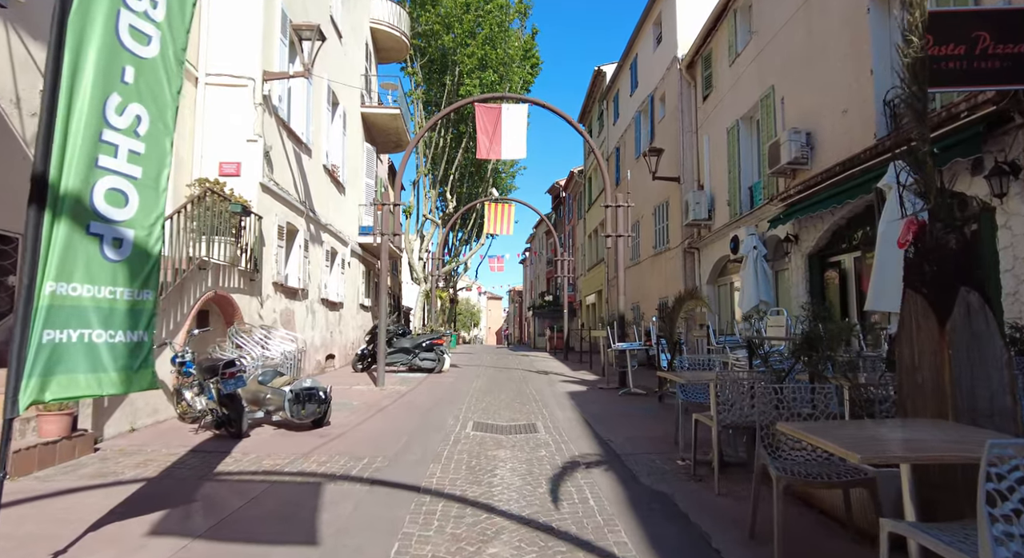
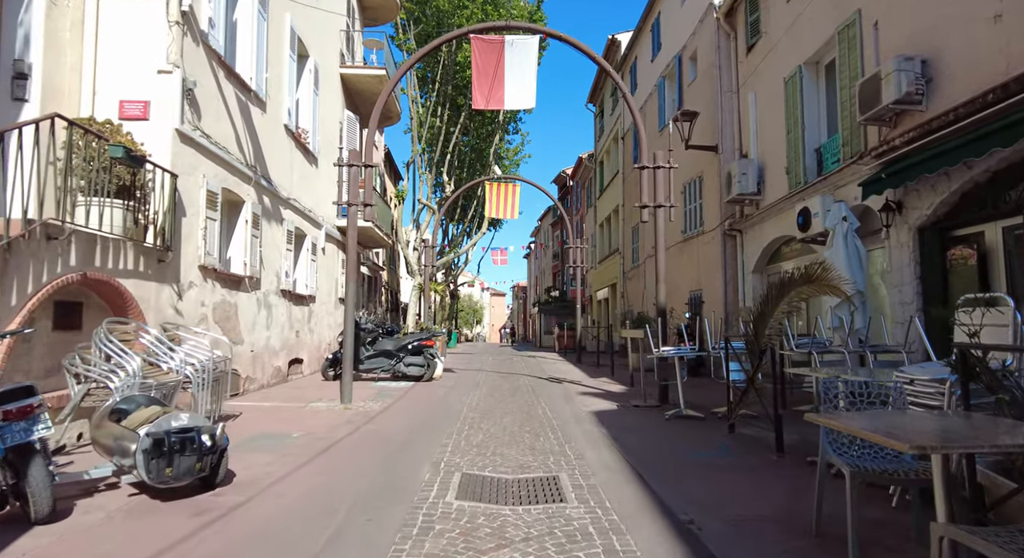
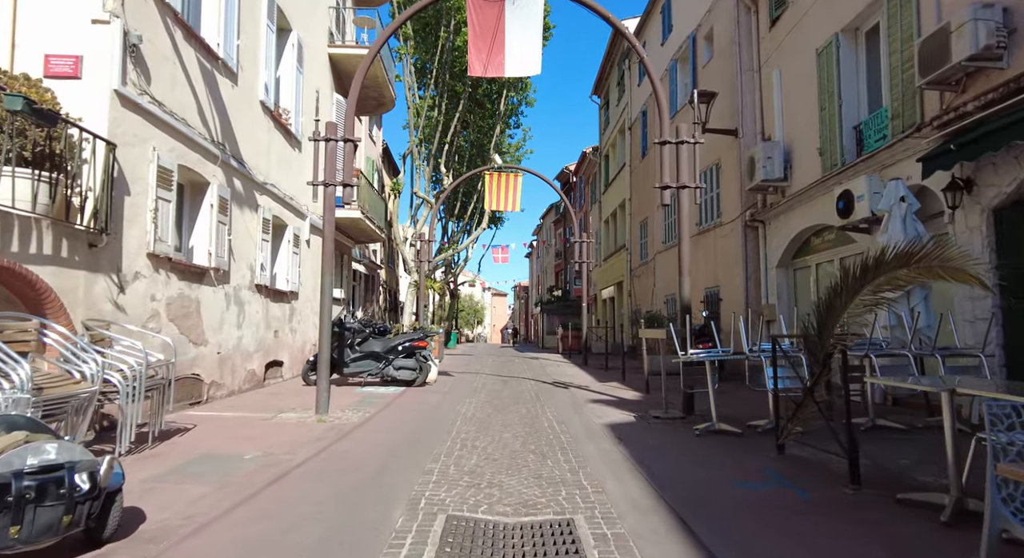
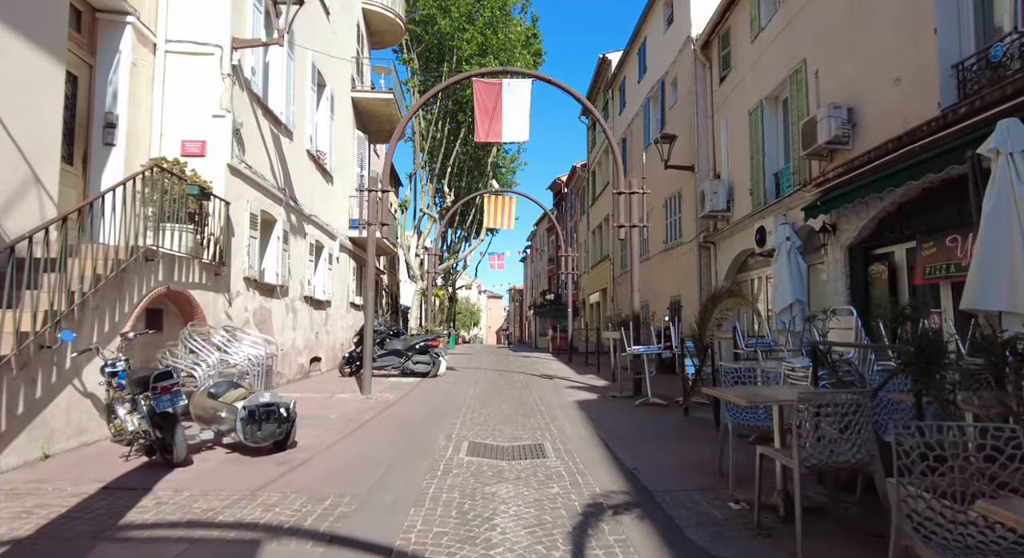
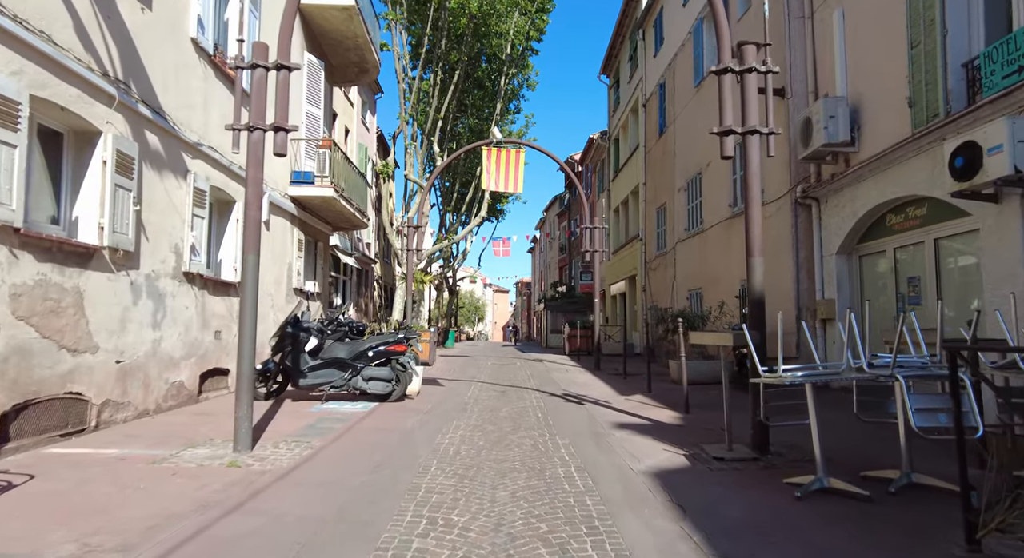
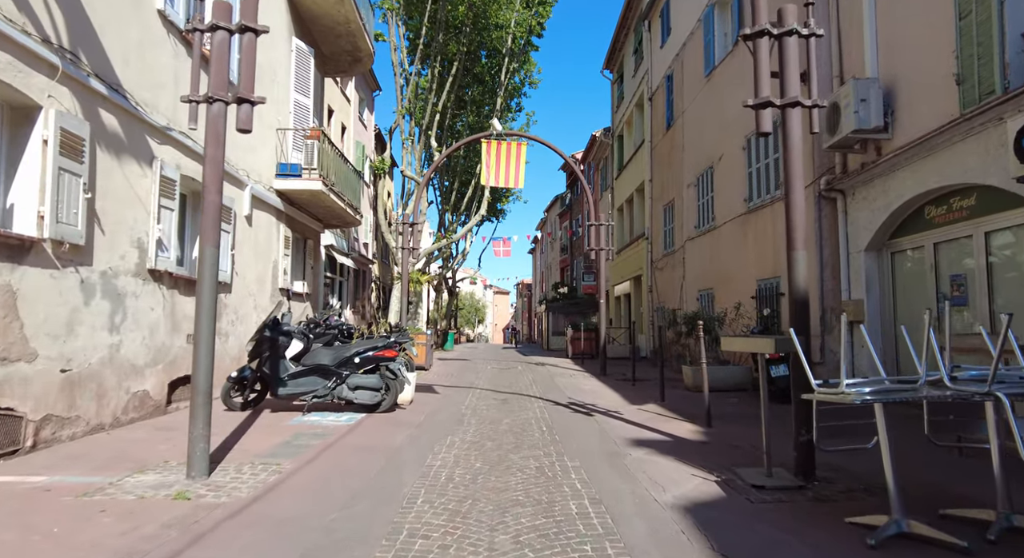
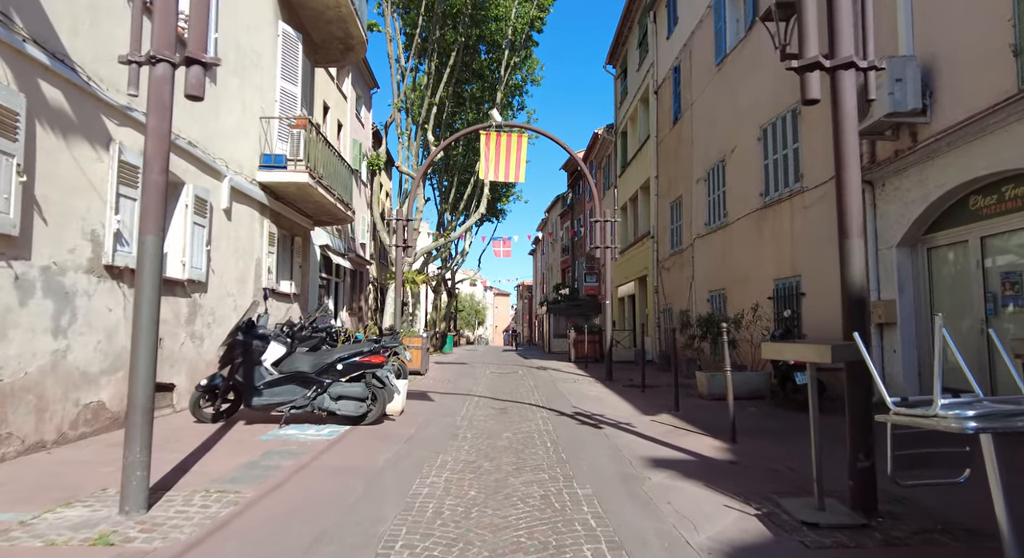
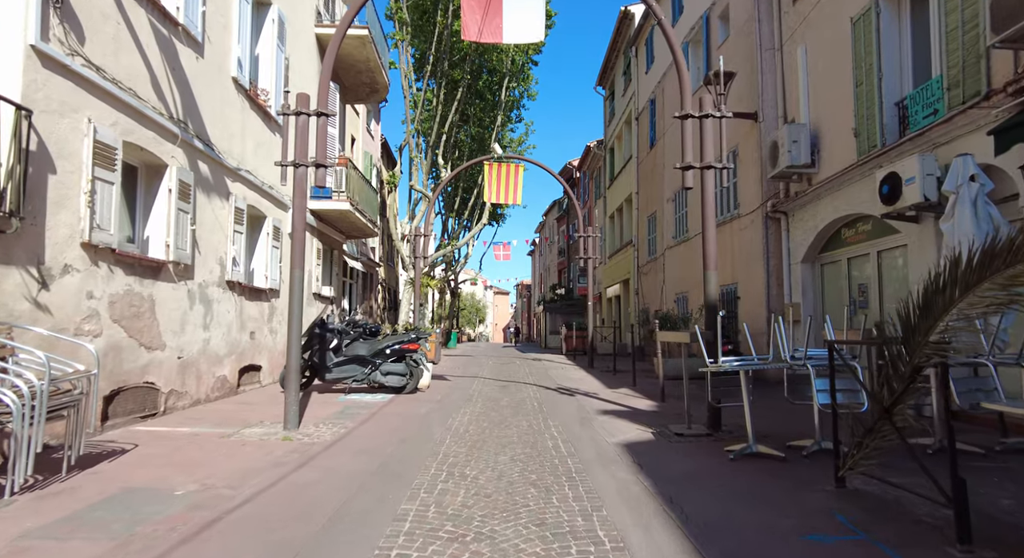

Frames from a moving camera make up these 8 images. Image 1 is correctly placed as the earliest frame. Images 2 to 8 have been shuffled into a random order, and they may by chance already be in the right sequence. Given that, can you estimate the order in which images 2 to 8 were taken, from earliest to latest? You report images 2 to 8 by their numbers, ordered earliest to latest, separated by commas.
4, 2, 3, 8, 5, 6, 7
